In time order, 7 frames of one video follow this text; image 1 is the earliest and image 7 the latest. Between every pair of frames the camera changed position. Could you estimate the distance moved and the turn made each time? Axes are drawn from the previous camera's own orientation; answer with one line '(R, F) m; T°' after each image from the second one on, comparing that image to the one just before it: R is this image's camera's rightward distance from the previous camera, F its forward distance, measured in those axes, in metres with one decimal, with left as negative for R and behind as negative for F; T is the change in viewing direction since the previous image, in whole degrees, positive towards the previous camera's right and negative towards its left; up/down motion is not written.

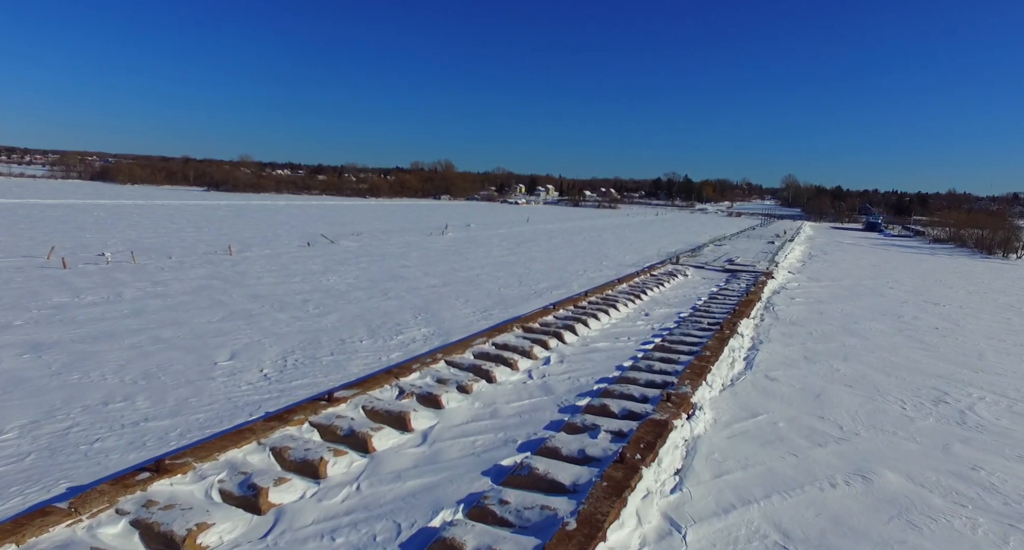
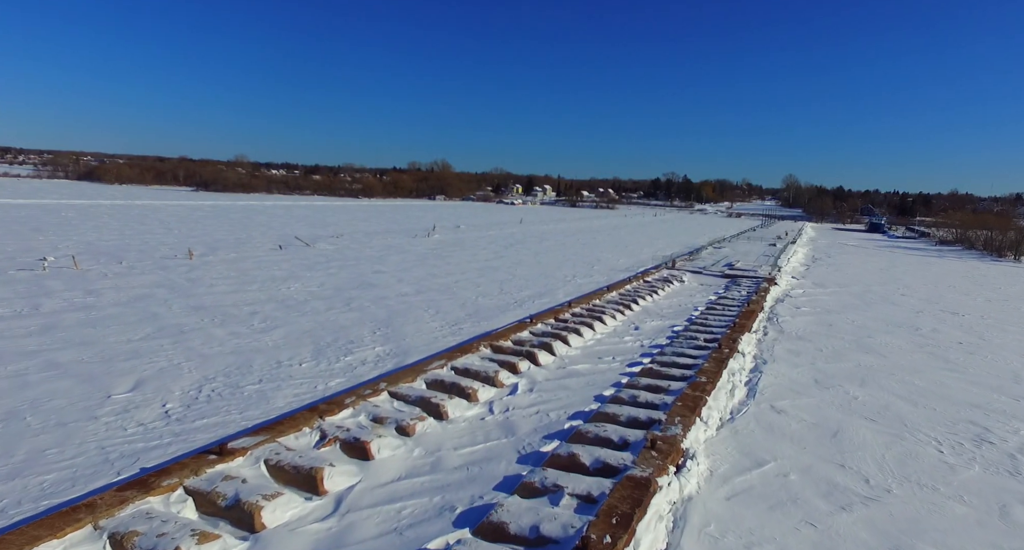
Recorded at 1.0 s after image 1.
(+0.4, +1.0) m; 0°
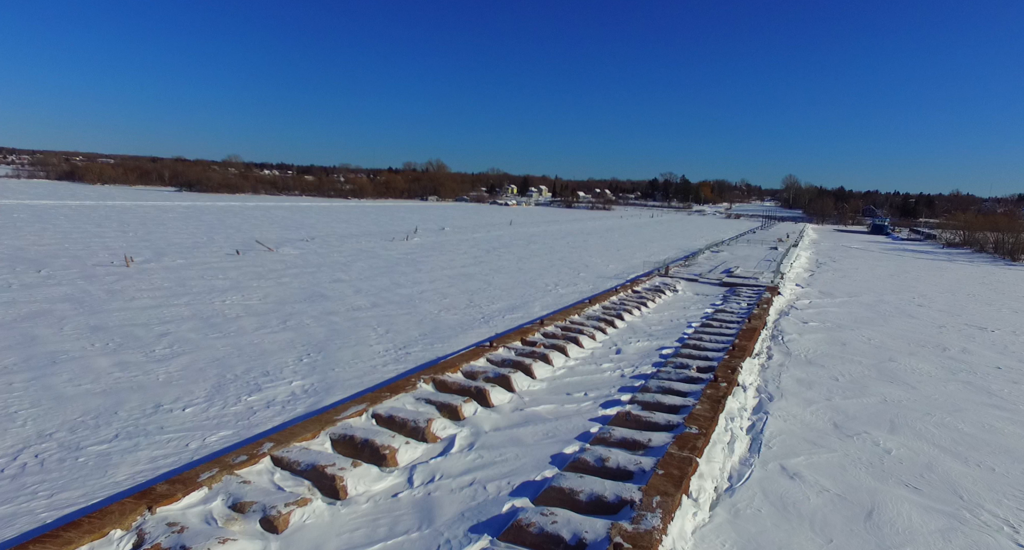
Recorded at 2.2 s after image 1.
(+0.5, +1.2) m; 0°
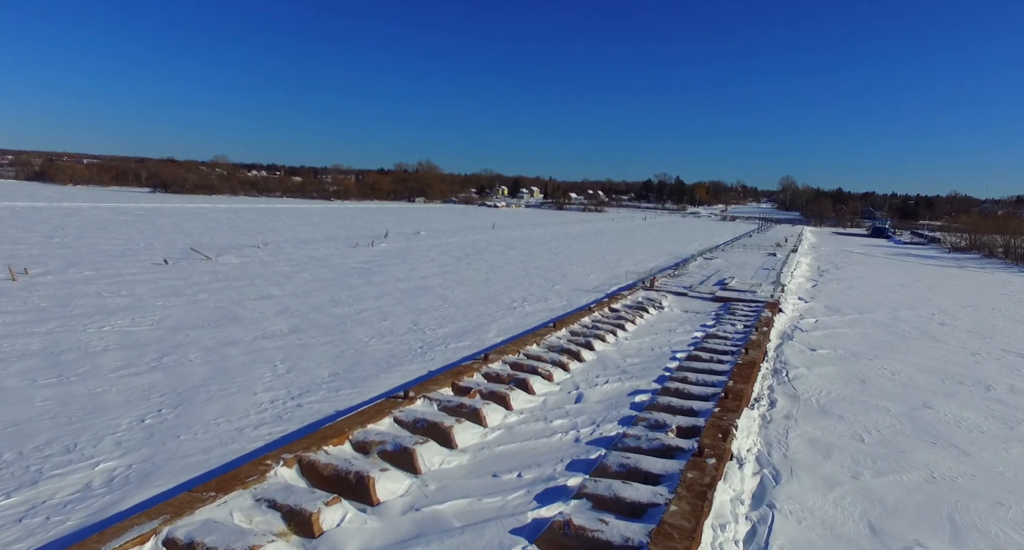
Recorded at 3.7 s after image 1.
(+0.6, +1.6) m; 0°
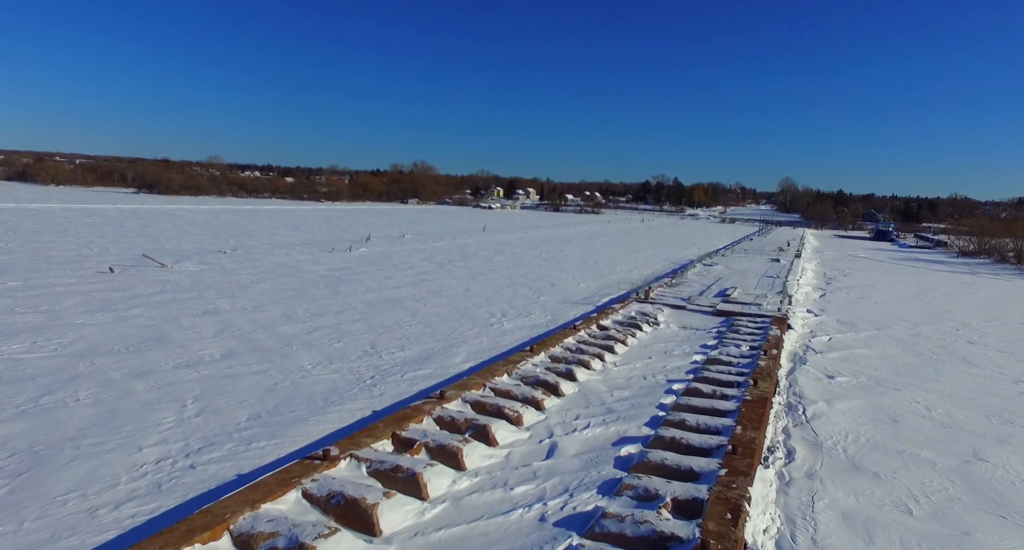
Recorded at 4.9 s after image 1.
(+0.3, +1.1) m; 0°
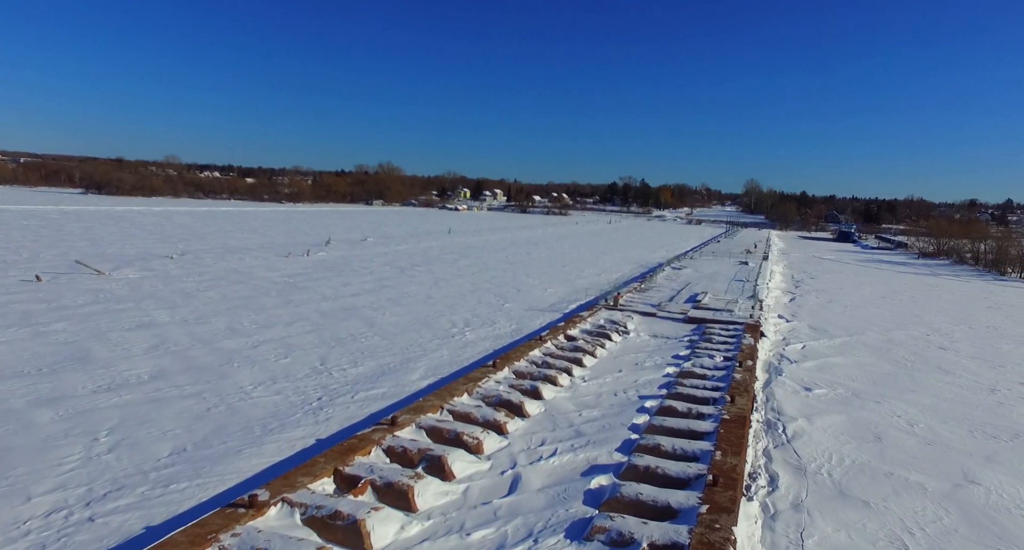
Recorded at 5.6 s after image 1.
(+0.1, +0.5) m; +3°
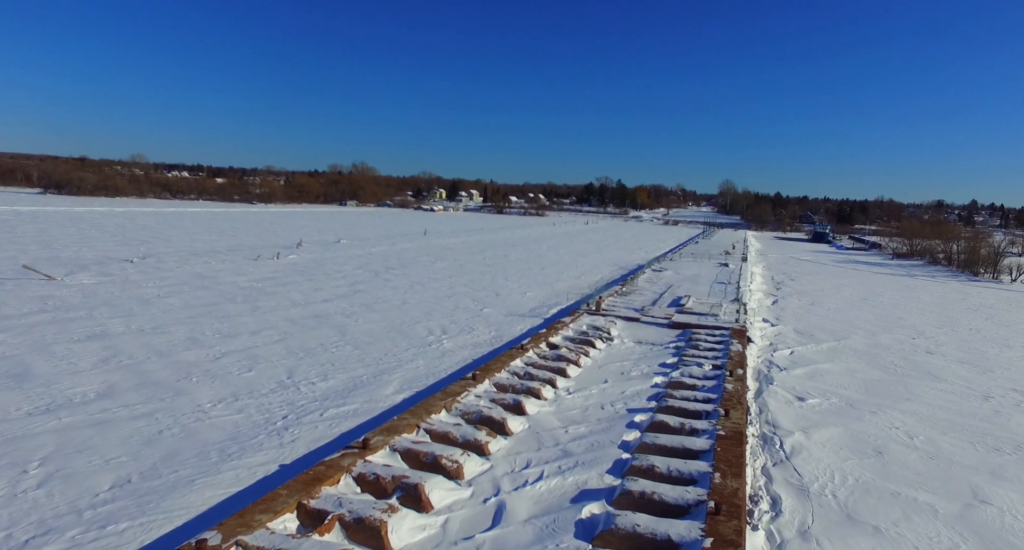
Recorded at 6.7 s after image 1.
(0.0, +0.4) m; +2°
